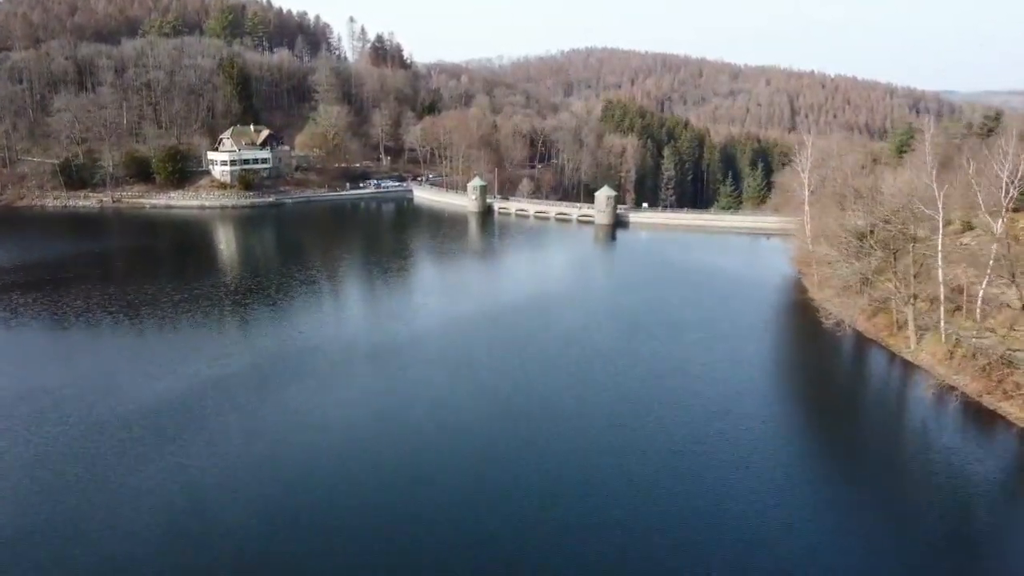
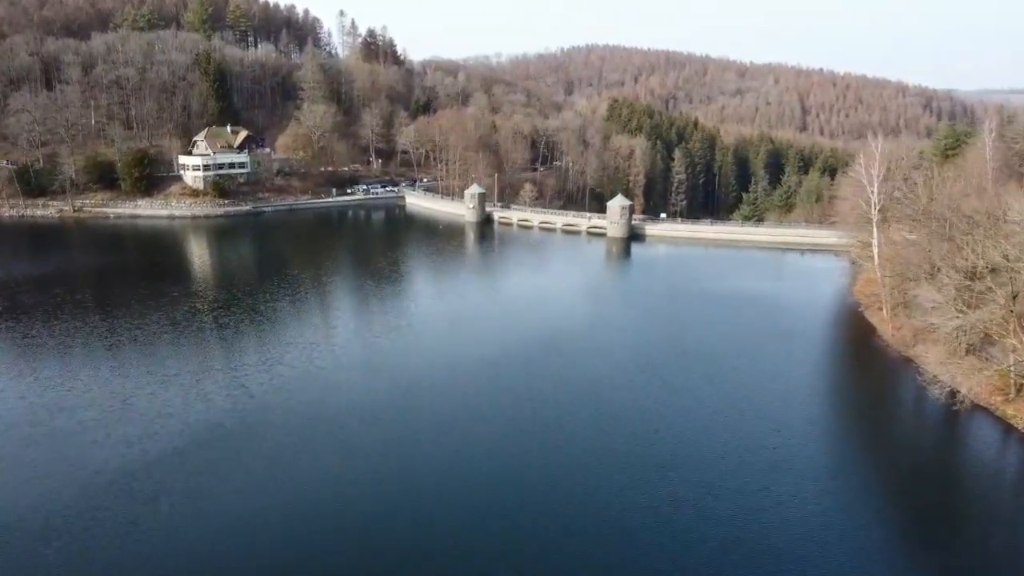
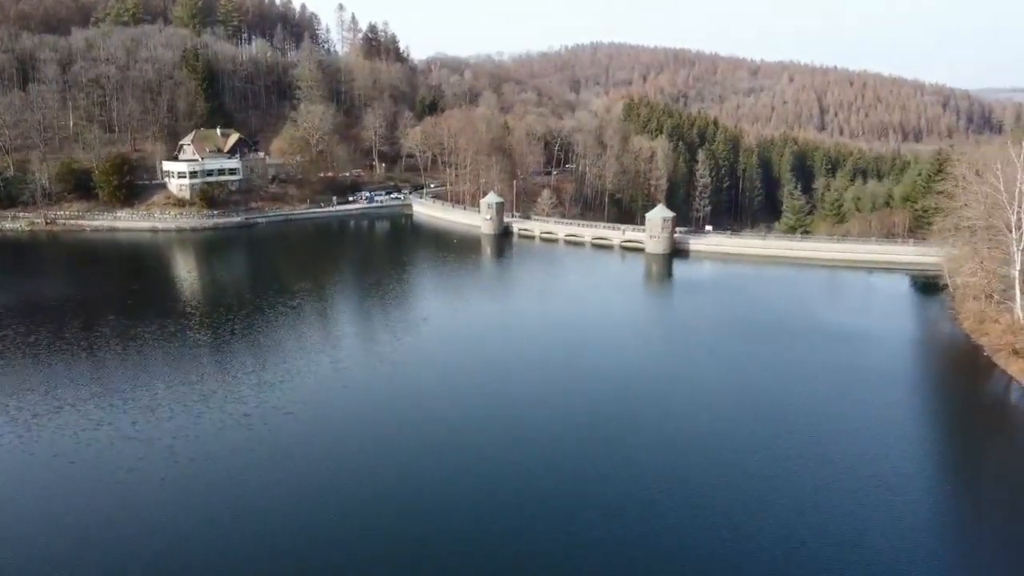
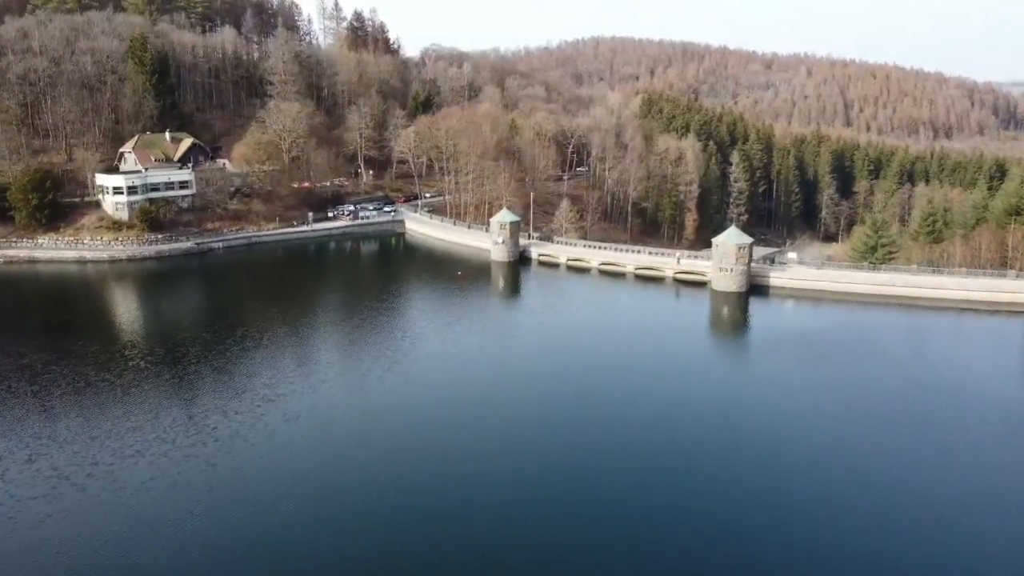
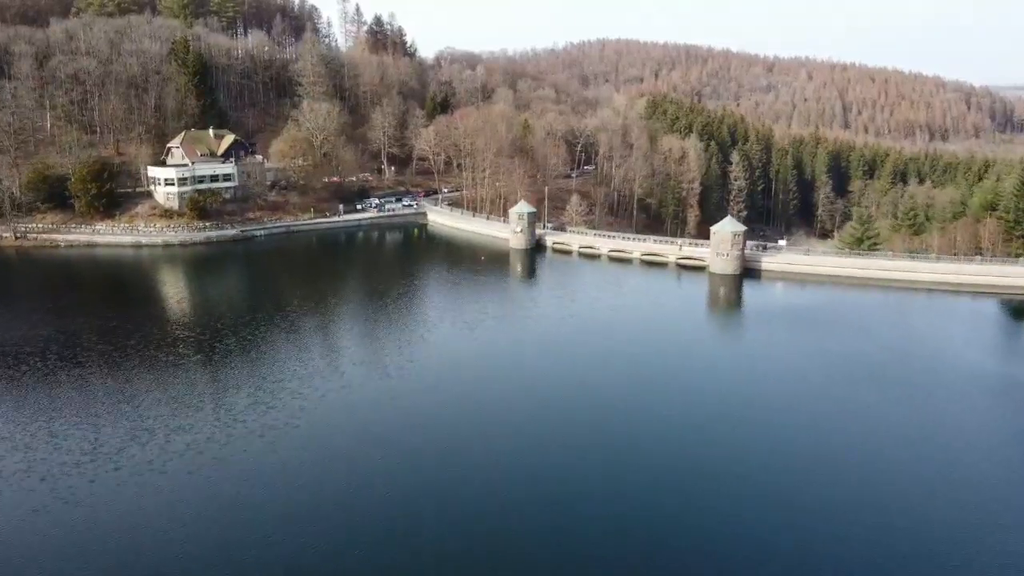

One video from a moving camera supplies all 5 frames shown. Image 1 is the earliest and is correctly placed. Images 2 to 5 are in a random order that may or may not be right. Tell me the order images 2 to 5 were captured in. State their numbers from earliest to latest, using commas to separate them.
2, 3, 5, 4
